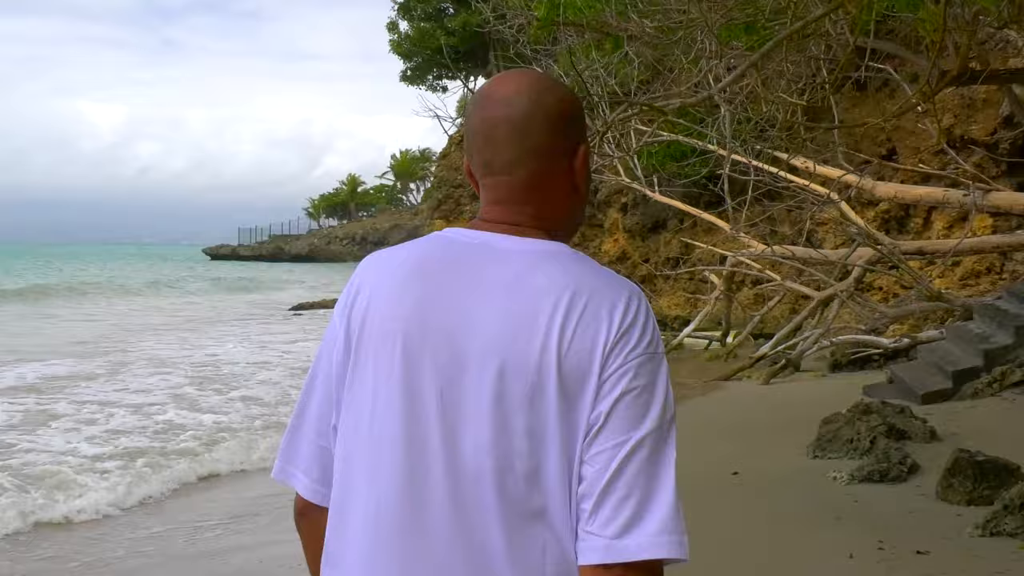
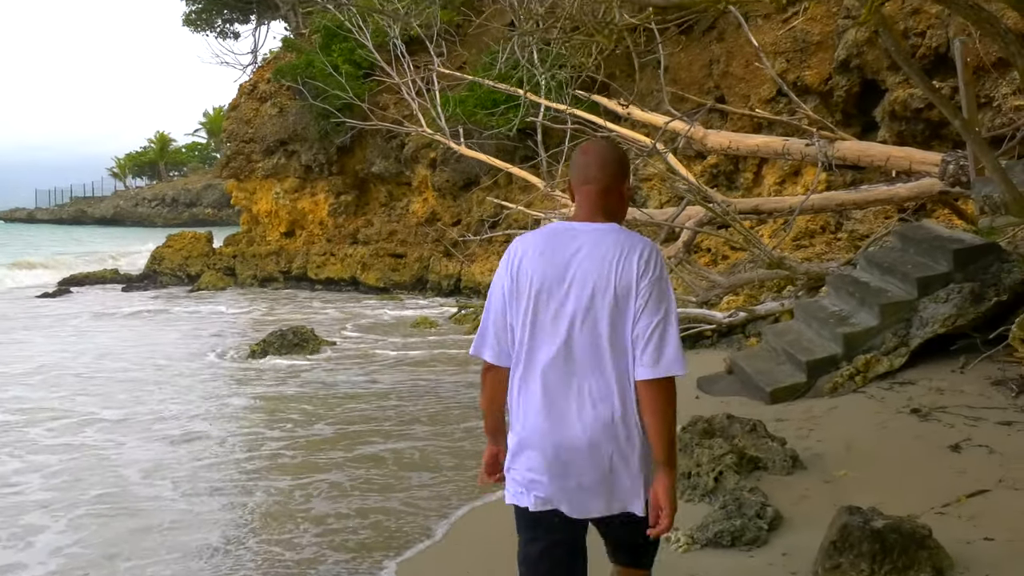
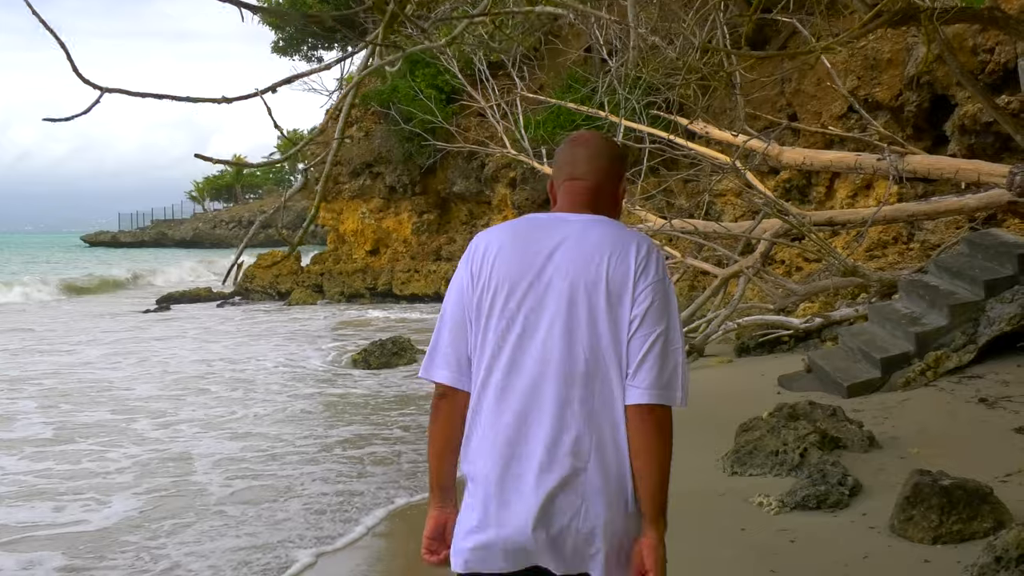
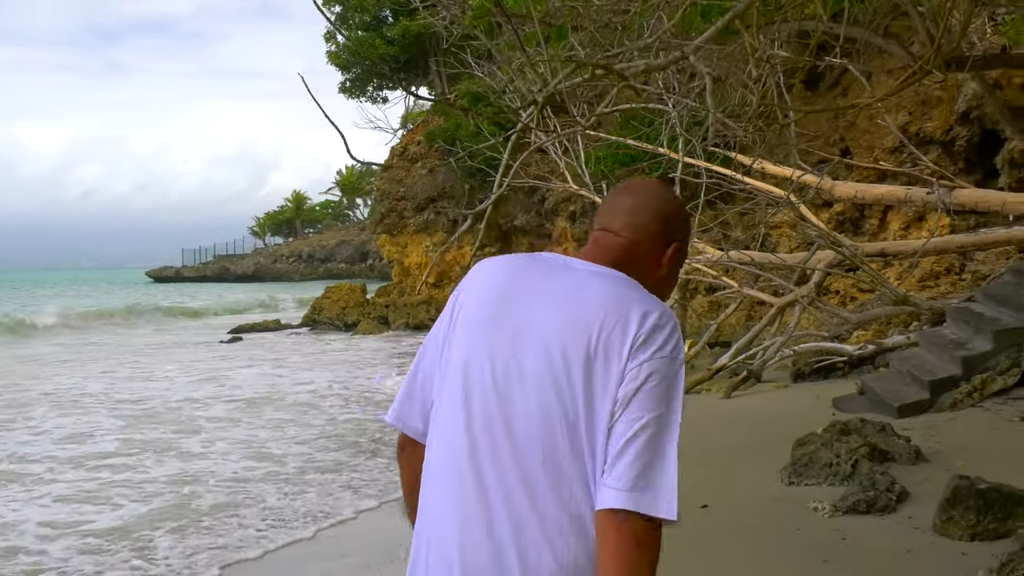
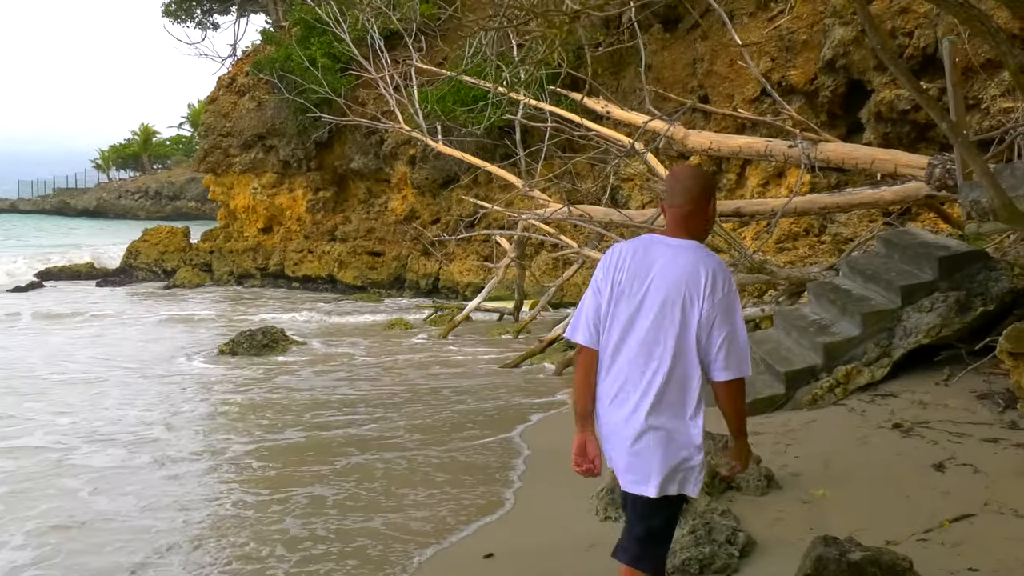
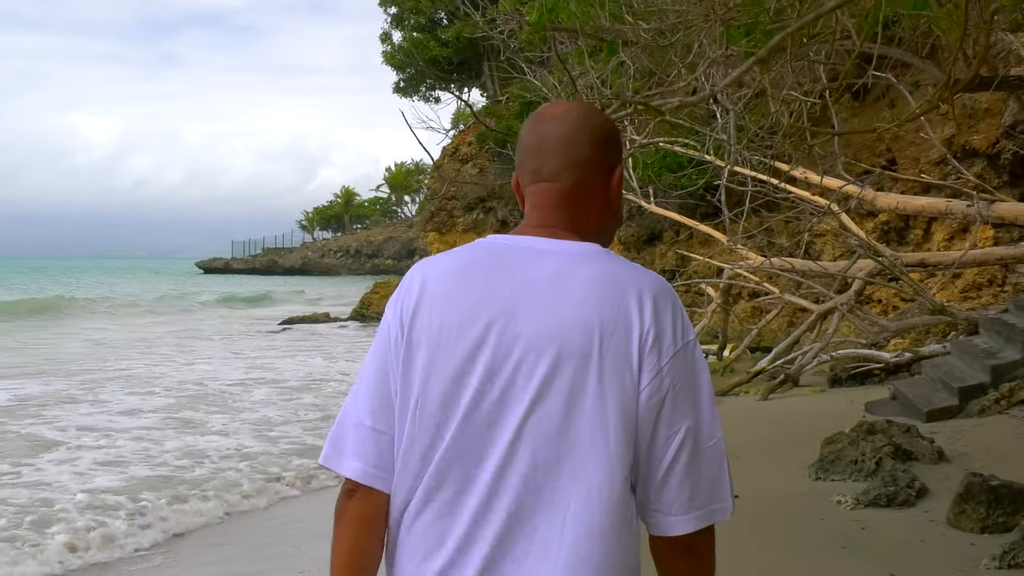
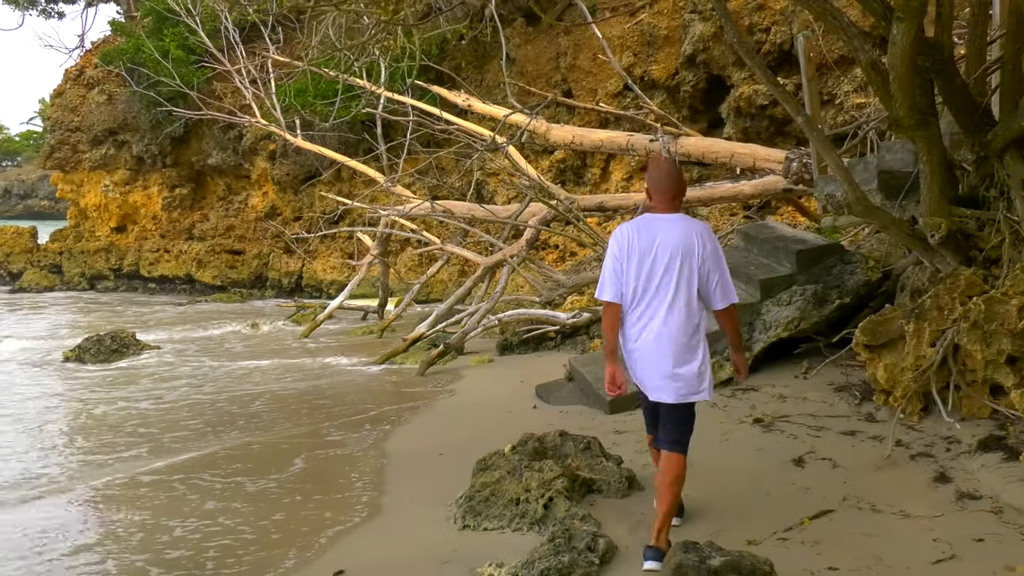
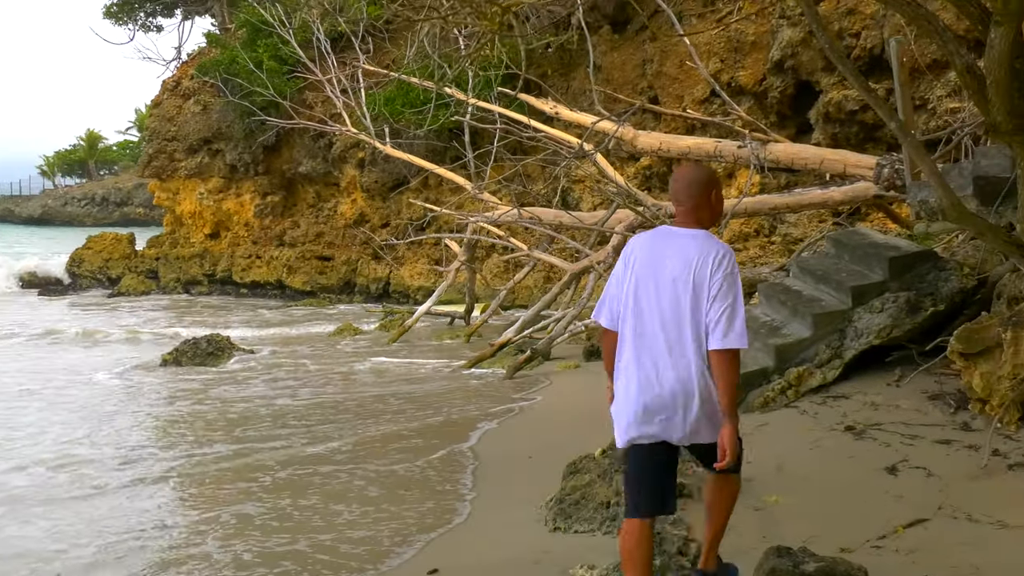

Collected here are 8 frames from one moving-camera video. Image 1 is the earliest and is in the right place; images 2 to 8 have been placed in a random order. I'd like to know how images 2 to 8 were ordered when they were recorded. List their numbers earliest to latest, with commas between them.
6, 4, 3, 2, 5, 8, 7
